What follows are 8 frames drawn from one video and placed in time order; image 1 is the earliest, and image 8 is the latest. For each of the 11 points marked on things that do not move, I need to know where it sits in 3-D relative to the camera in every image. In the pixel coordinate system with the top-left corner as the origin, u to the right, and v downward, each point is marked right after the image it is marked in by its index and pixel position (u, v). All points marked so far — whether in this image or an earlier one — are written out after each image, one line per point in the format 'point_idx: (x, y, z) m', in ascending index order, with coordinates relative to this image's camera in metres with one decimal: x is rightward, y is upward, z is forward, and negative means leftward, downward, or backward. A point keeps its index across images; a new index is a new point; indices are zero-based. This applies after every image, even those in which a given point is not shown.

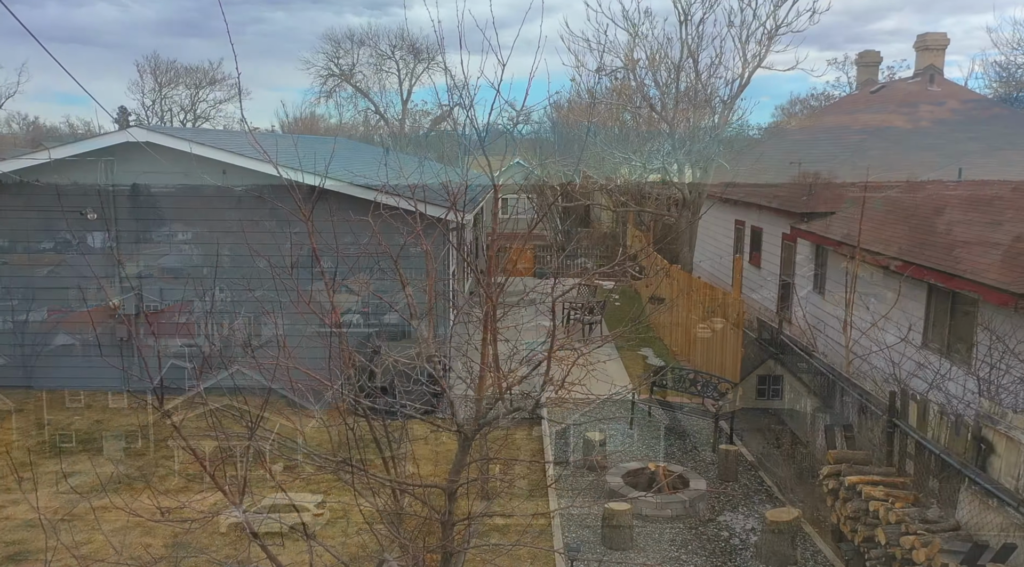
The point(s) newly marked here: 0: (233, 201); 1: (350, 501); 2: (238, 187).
0: (-3.7, +1.1, +10.3) m
1: (-1.5, -2.0, +7.2) m
2: (-3.6, +1.3, +10.3) m
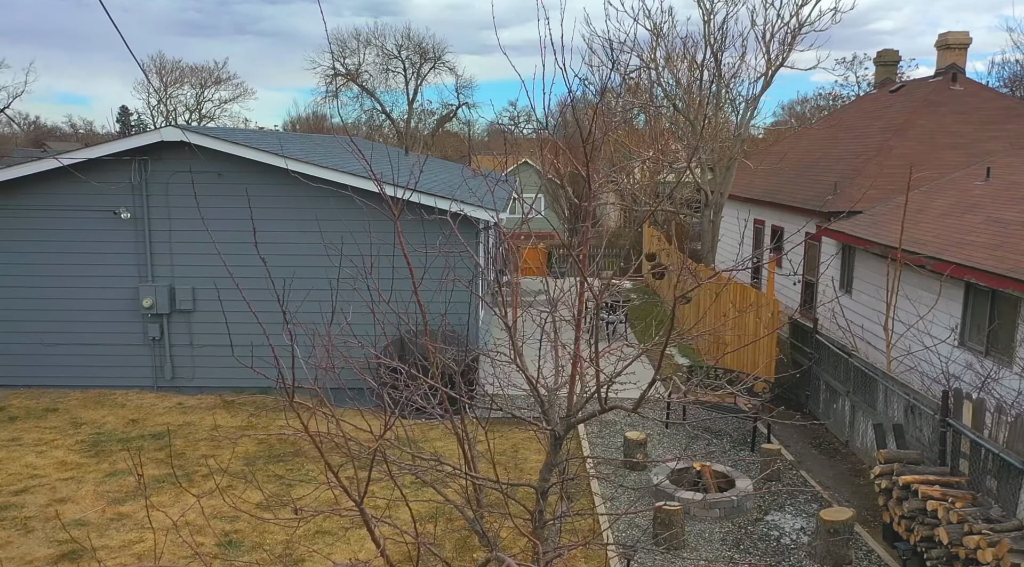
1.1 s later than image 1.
0: (-3.2, +1.1, +10.3) m
1: (-1.1, -2.0, +7.2) m
2: (-3.1, +1.3, +10.3) m
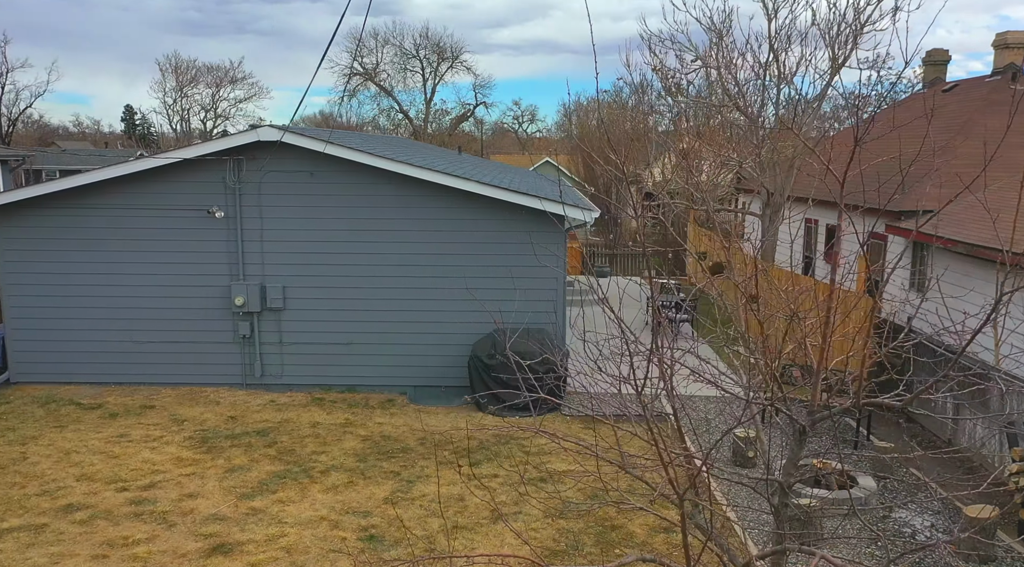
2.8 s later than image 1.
0: (-2.0, +1.1, +10.4) m
1: (+0.1, -2.0, +7.3) m
2: (-2.0, +1.3, +10.4) m
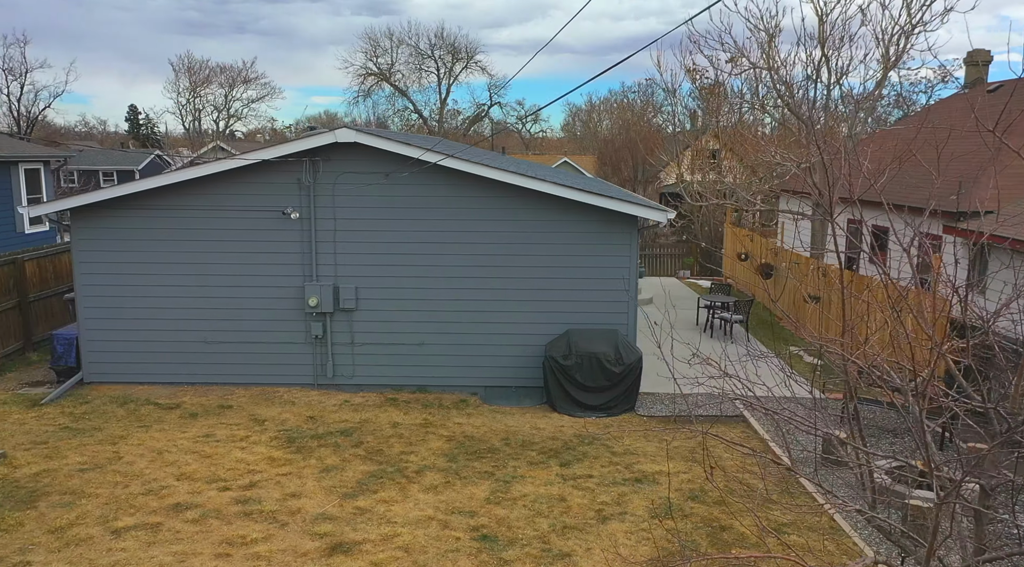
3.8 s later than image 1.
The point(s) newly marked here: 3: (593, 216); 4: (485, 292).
0: (-1.1, +1.1, +10.5) m
1: (+1.0, -2.0, +7.4) m
2: (-1.0, +1.3, +10.4) m
3: (+1.1, +0.9, +10.5) m
4: (-0.4, -0.1, +10.7) m
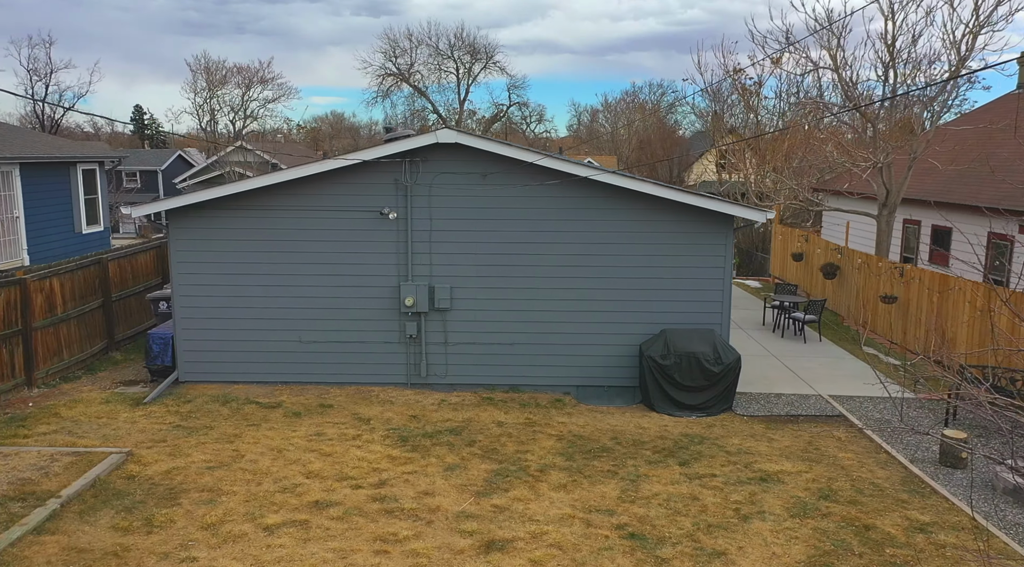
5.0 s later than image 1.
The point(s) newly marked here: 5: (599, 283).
0: (+0.2, +1.1, +10.5) m
1: (+2.3, -2.0, +7.4) m
2: (+0.3, +1.3, +10.5) m
3: (+2.4, +0.9, +10.5) m
4: (+0.9, -0.1, +10.7) m
5: (+1.2, 0.0, +10.7) m
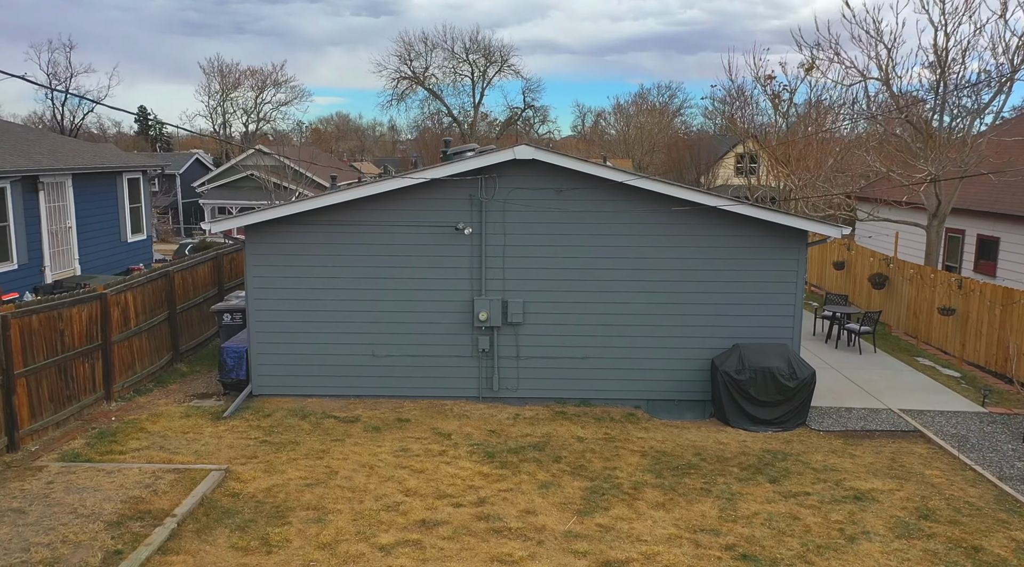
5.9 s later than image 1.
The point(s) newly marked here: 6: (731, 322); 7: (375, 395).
0: (+1.2, +0.9, +10.6) m
1: (+3.2, -2.2, +7.4) m
2: (+1.3, +1.1, +10.6) m
3: (+3.4, +0.7, +10.5) m
4: (+1.9, -0.3, +10.8) m
5: (+2.2, -0.2, +10.7) m
6: (+3.0, -0.5, +10.7) m
7: (-1.9, -1.6, +11.0) m
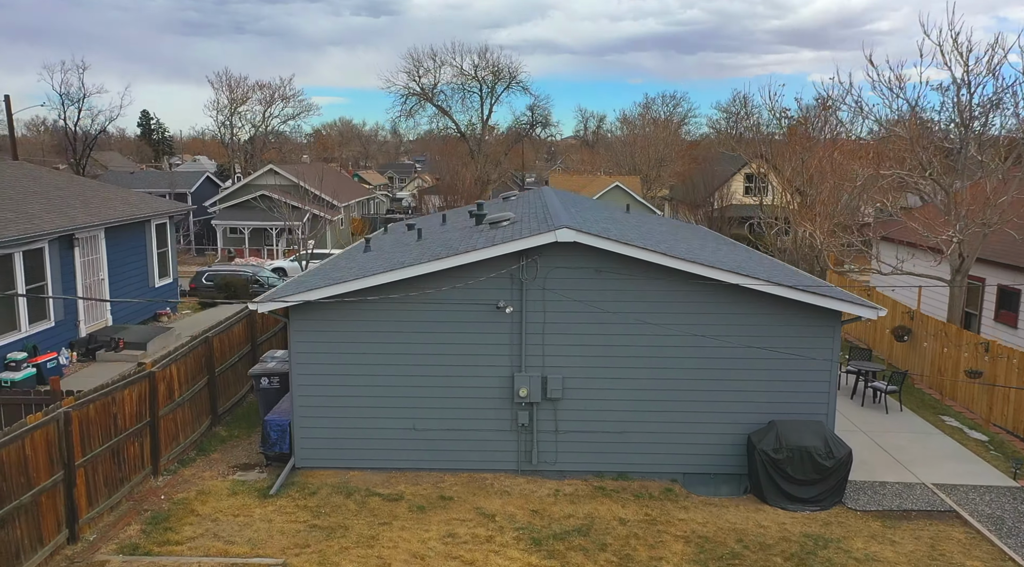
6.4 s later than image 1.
0: (+1.8, -0.2, +10.8) m
1: (+3.8, -3.3, +7.6) m
2: (+1.9, 0.0, +10.7) m
3: (+3.9, -0.4, +10.7) m
4: (+2.5, -1.4, +10.9) m
5: (+2.7, -1.3, +10.9) m
6: (+3.6, -1.6, +10.9) m
7: (-1.4, -2.6, +11.2) m
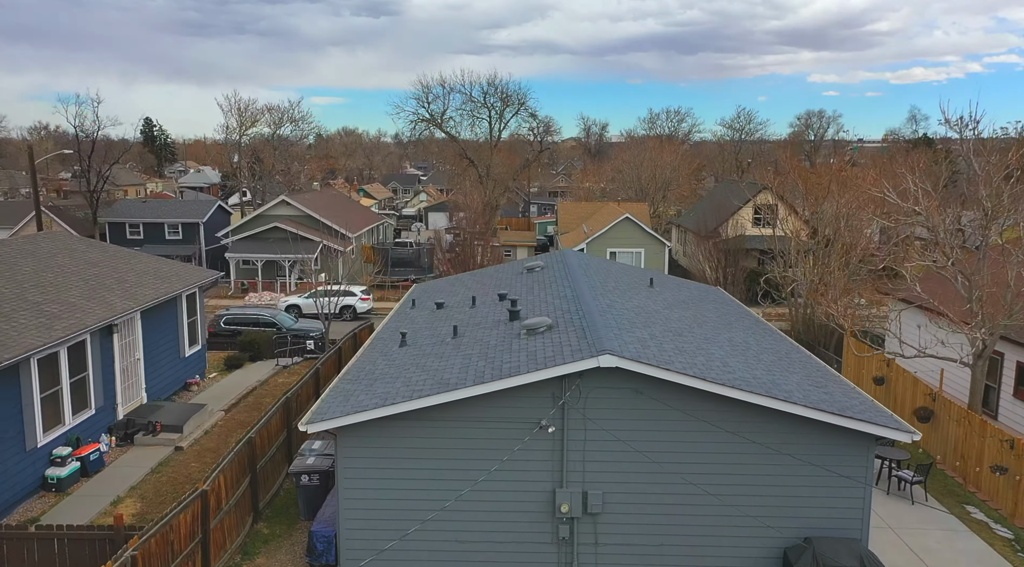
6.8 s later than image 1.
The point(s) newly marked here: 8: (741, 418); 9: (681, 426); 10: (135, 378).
0: (+2.4, -1.9, +11.1) m
1: (+4.4, -4.9, +7.8) m
2: (+2.5, -1.7, +11.0) m
3: (+4.5, -2.1, +11.0) m
4: (+3.1, -3.1, +11.2) m
5: (+3.3, -3.0, +11.2) m
6: (+4.1, -3.3, +11.2) m
7: (-0.8, -4.3, +11.5) m
8: (+3.2, -1.9, +11.0) m
9: (+2.4, -2.0, +11.1) m
10: (-8.3, -2.1, +17.2) m
